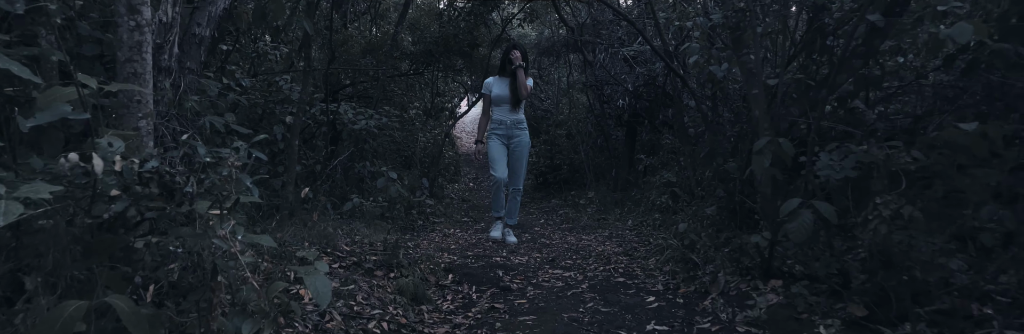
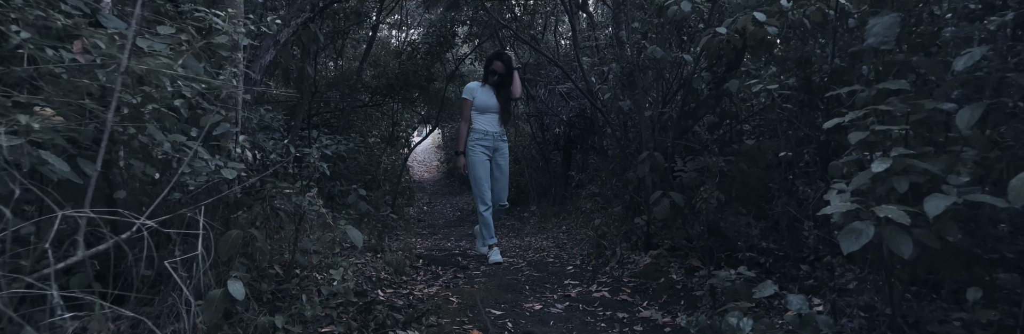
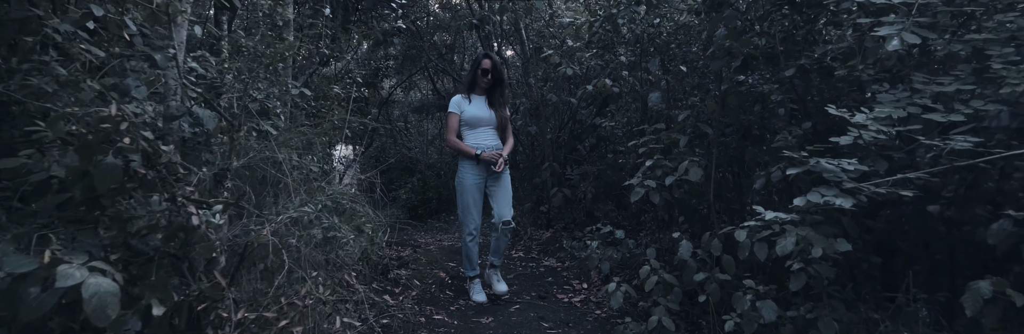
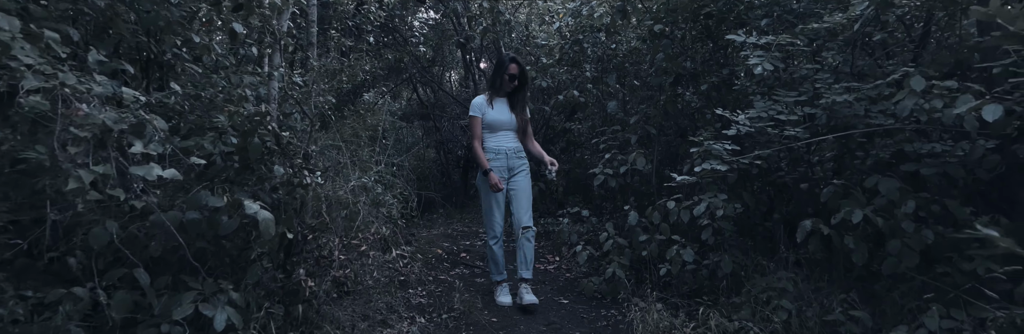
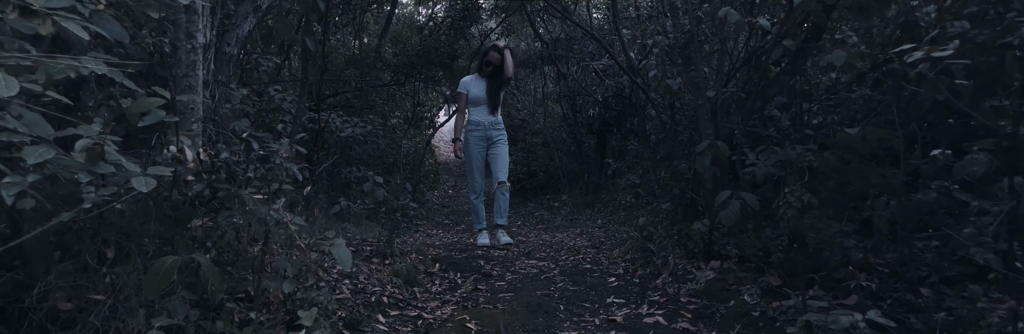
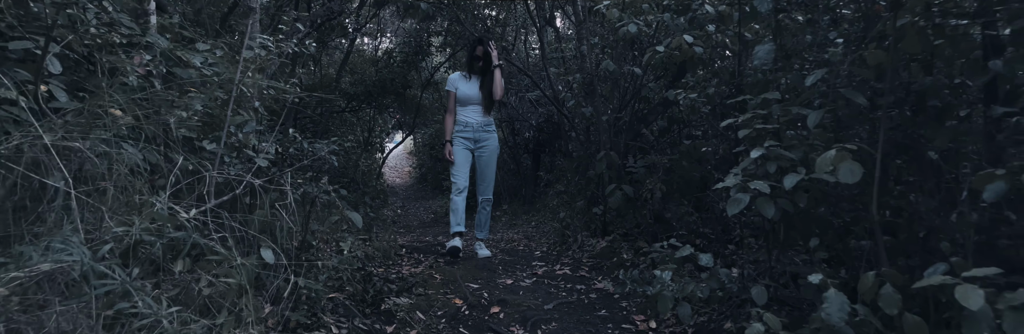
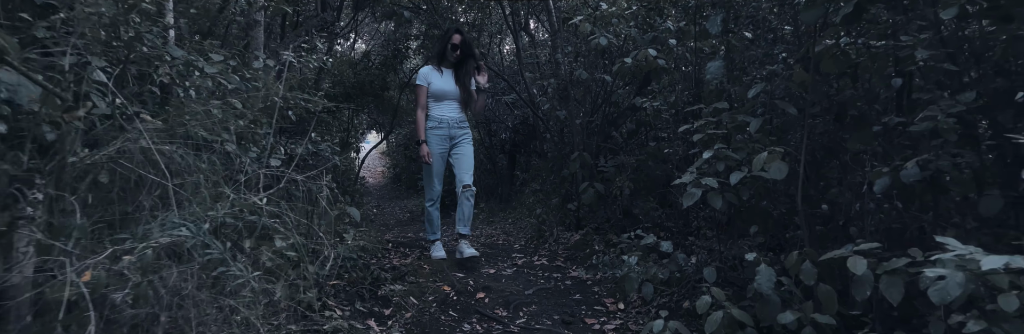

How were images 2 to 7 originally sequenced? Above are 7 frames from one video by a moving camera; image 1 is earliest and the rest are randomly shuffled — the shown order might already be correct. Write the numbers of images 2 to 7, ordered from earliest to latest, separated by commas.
5, 2, 6, 7, 3, 4
